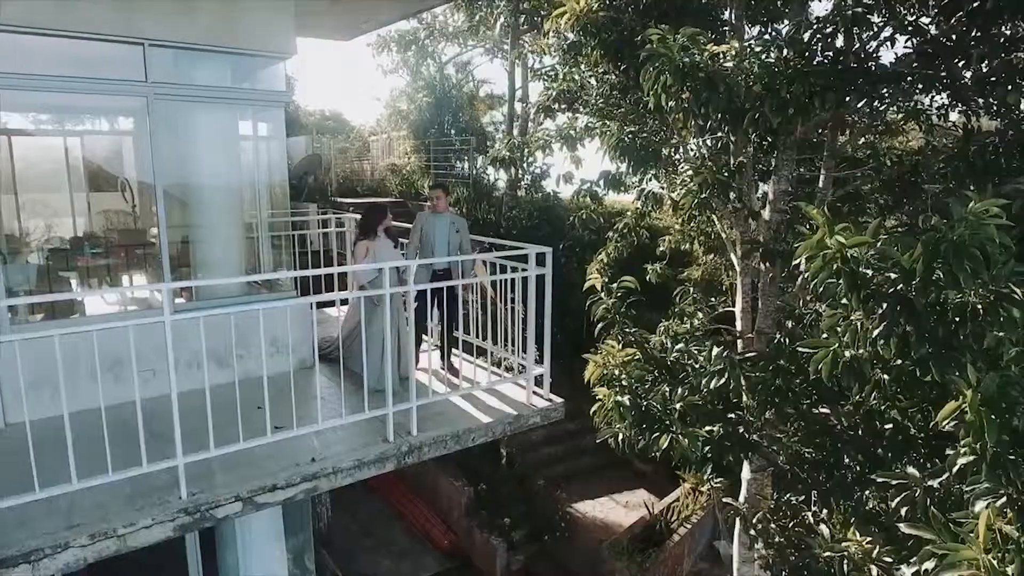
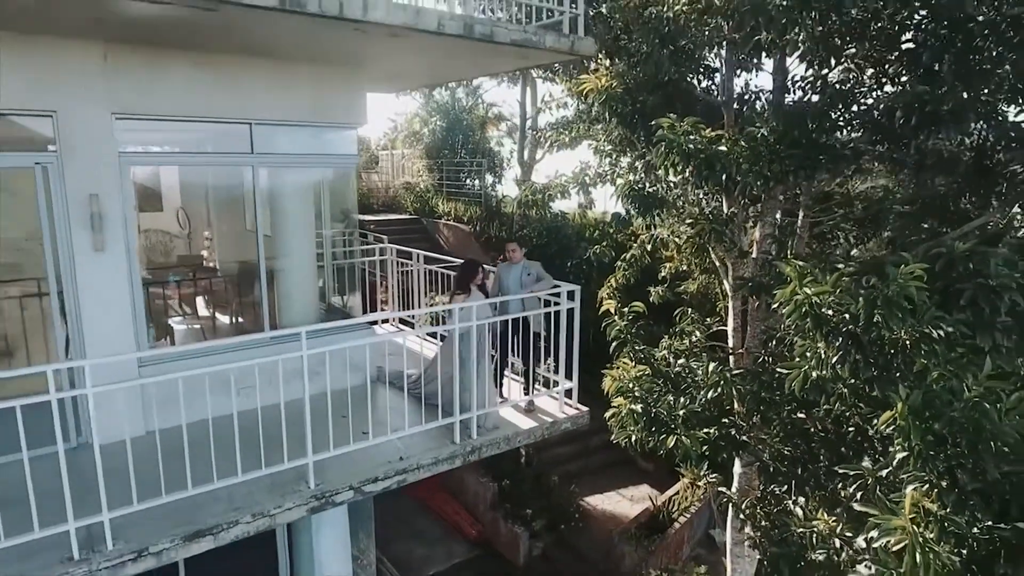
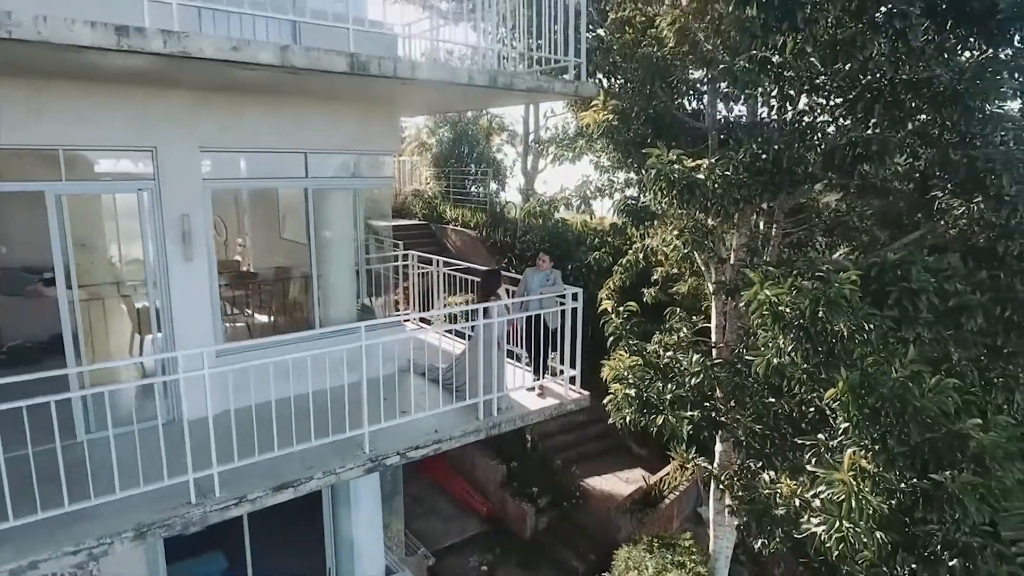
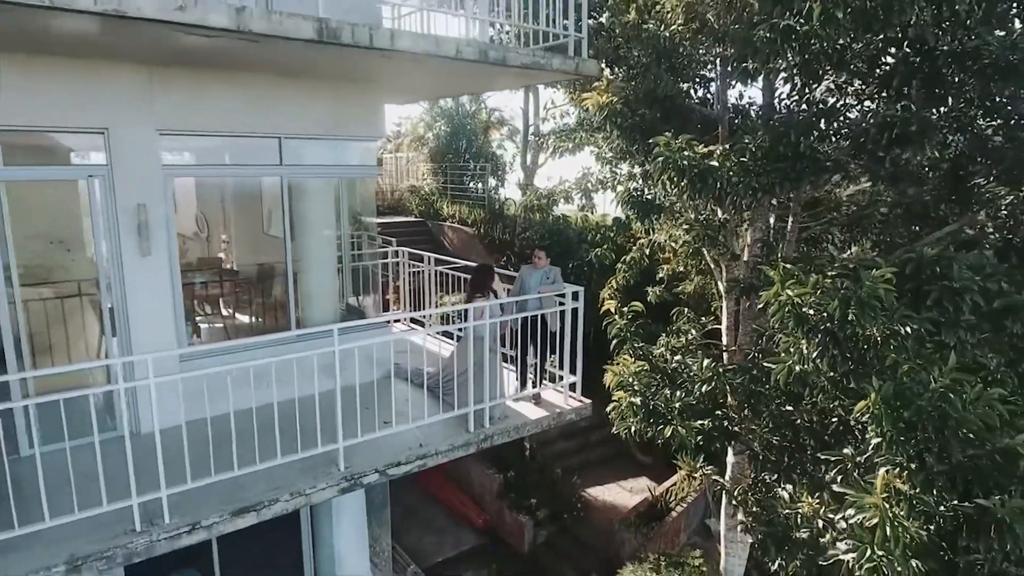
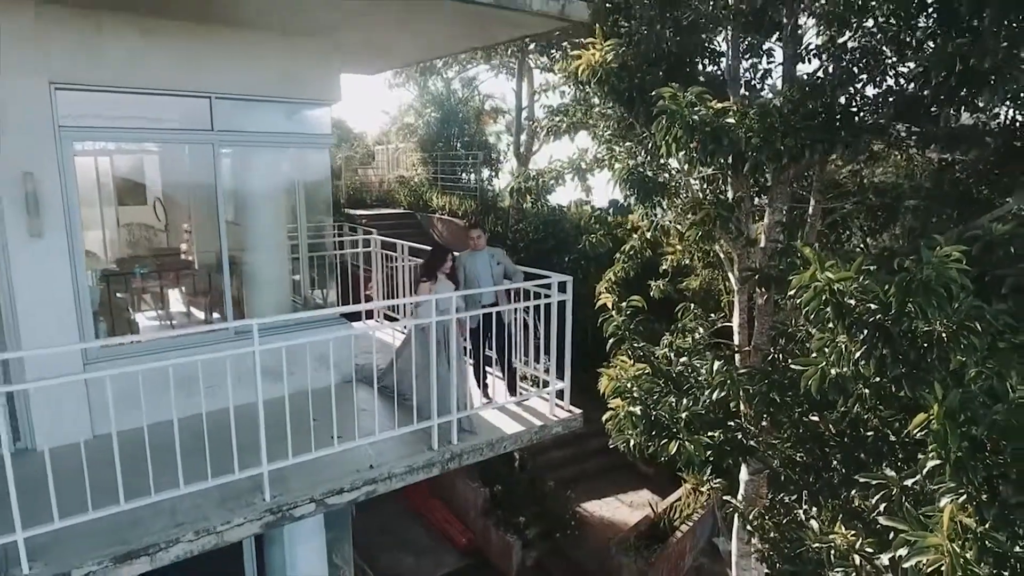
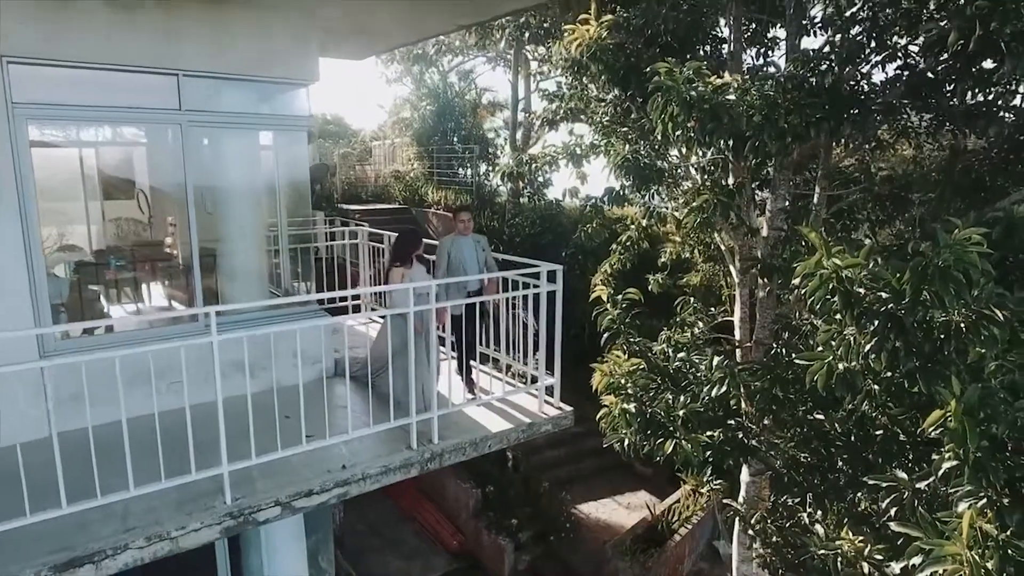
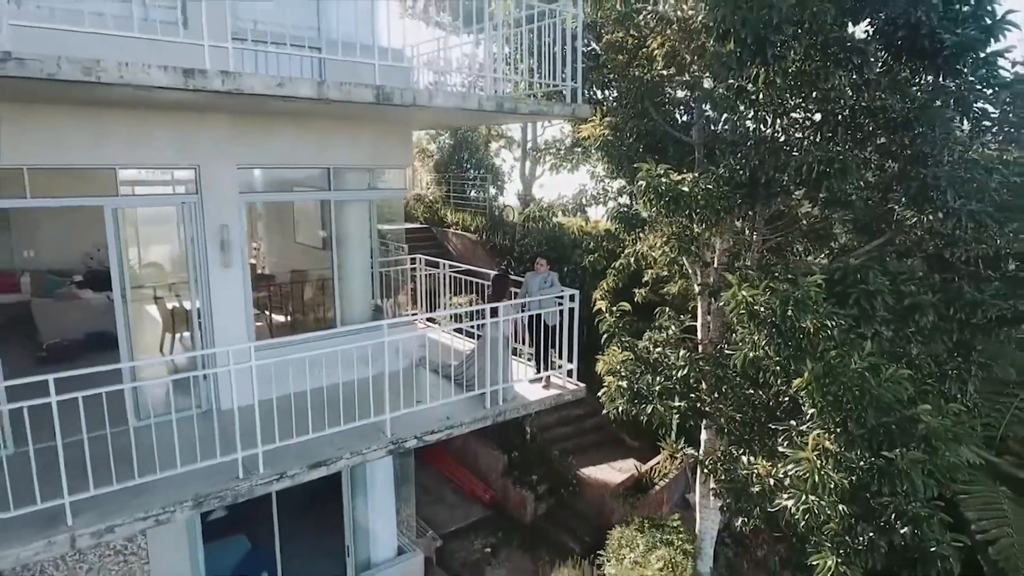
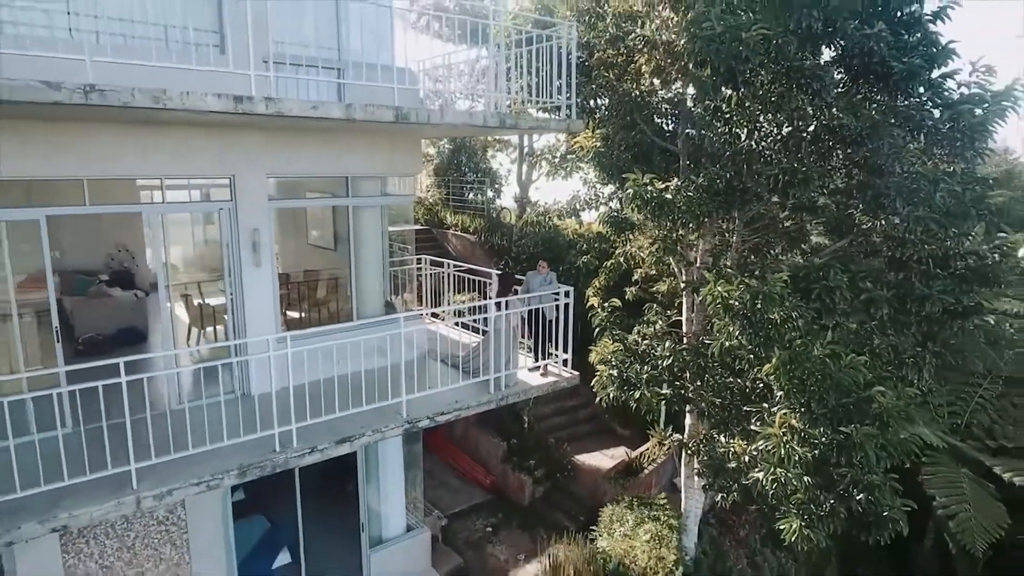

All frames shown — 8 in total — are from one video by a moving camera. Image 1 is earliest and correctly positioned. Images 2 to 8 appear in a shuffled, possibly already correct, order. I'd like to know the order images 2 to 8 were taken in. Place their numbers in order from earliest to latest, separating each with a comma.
6, 5, 2, 4, 3, 7, 8
